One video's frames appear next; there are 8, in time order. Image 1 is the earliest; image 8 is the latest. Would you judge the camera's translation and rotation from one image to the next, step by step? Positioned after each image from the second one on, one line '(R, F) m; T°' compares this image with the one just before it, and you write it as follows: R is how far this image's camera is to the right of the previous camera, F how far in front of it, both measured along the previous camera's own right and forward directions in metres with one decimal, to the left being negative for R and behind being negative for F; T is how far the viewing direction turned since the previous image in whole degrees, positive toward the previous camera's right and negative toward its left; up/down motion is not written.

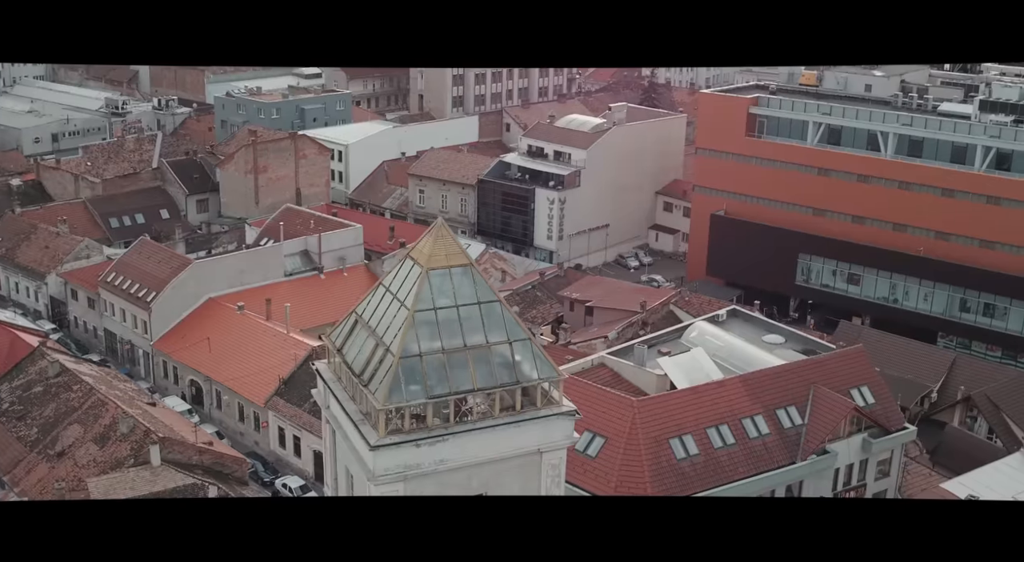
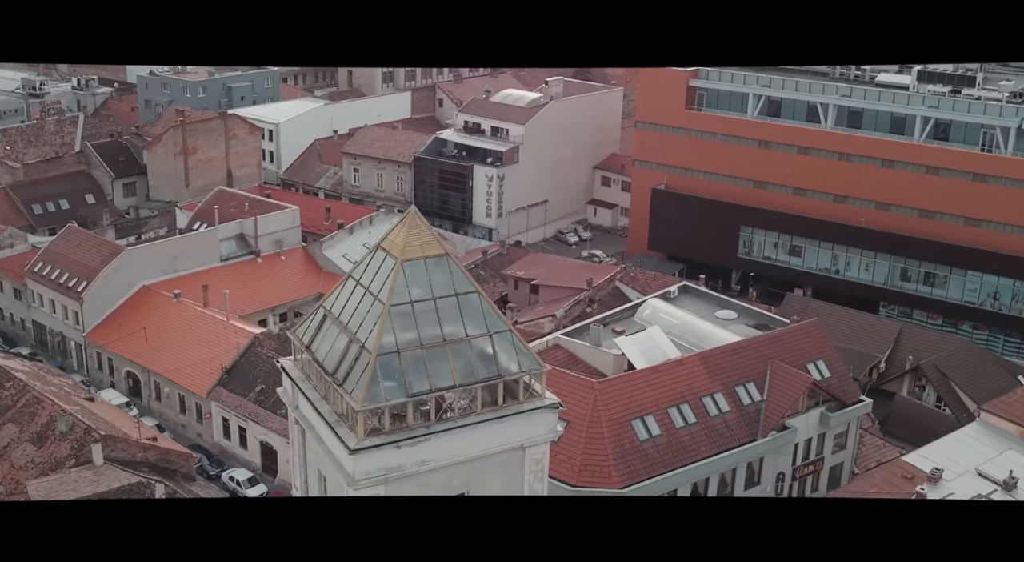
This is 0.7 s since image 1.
(-0.3, +0.3) m; +4°
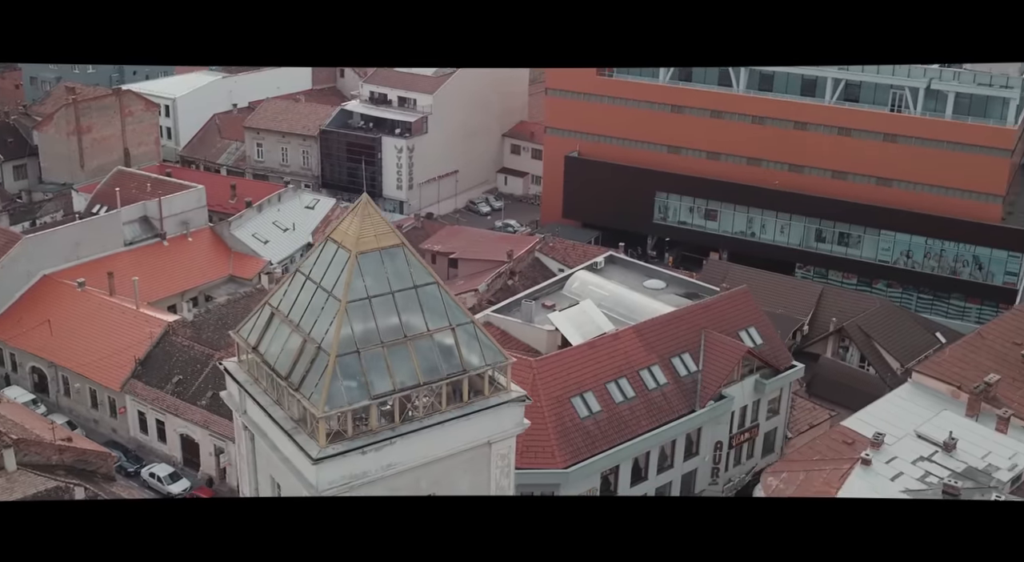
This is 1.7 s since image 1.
(-0.3, +0.3) m; +5°
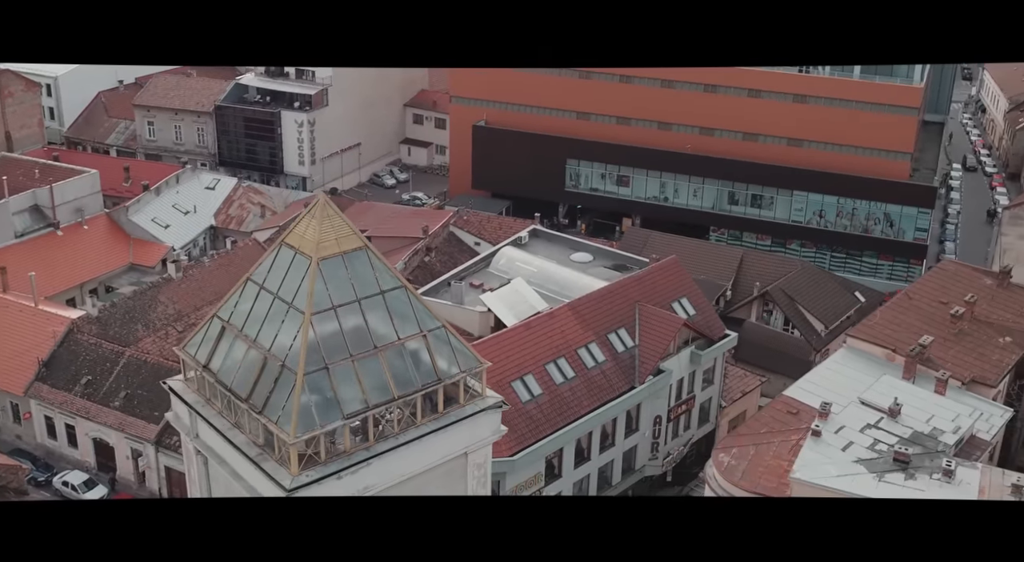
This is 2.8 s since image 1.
(-0.4, +0.4) m; +6°
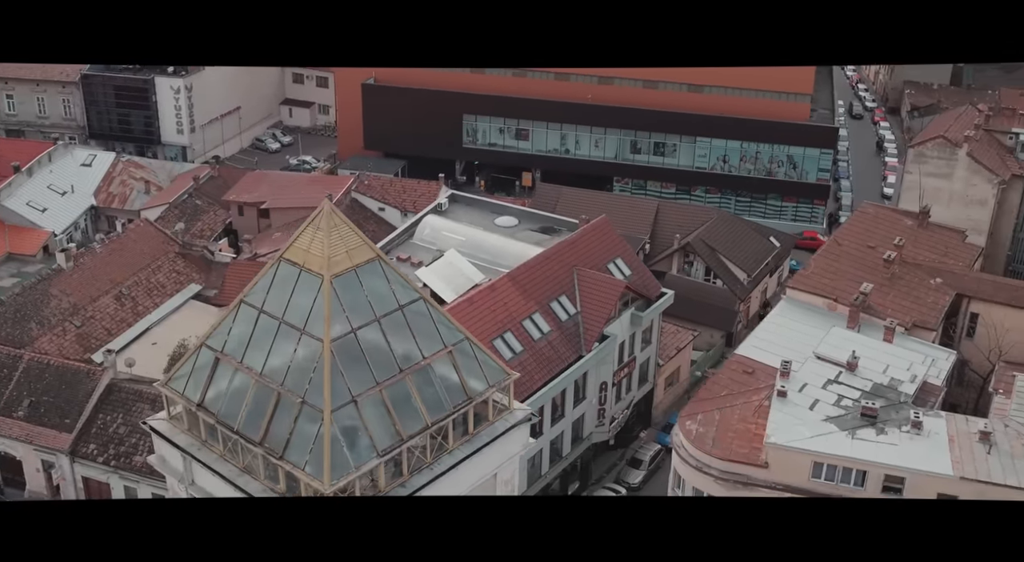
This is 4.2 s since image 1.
(-0.6, +0.5) m; +7°
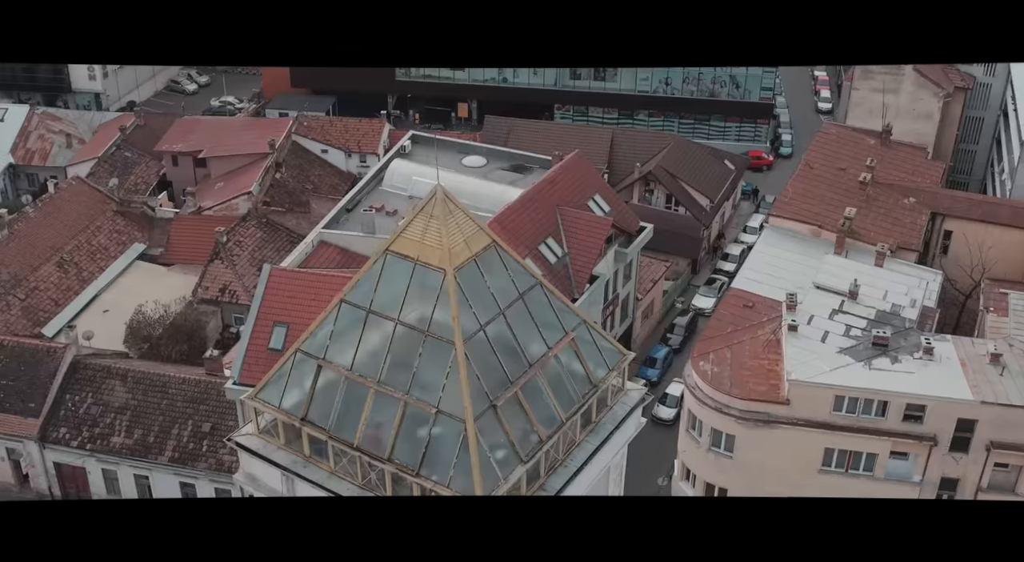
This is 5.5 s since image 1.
(-0.8, +0.3) m; +5°
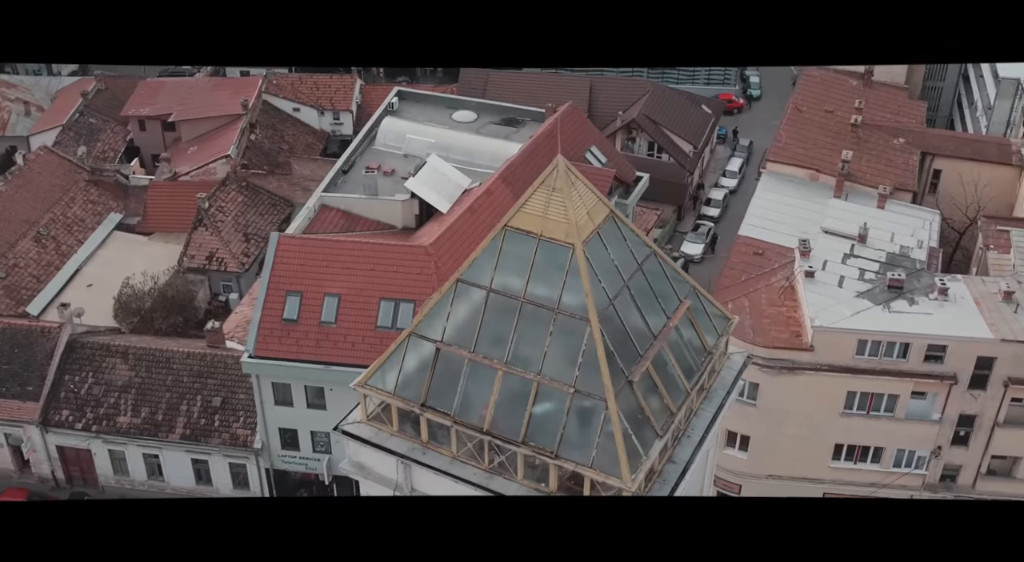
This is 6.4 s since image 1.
(-0.7, +0.1) m; +3°
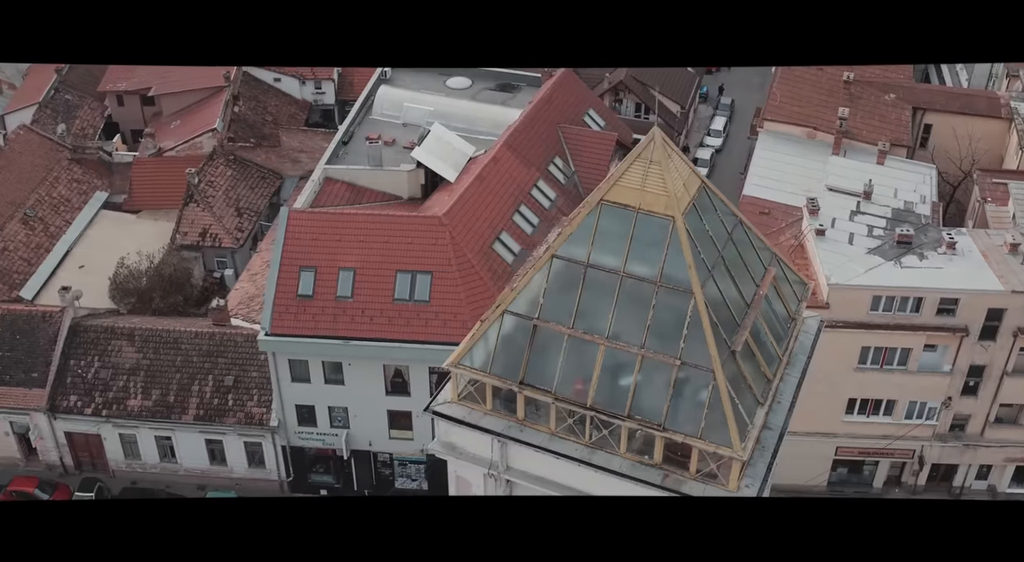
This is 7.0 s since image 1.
(-0.5, 0.0) m; +2°
